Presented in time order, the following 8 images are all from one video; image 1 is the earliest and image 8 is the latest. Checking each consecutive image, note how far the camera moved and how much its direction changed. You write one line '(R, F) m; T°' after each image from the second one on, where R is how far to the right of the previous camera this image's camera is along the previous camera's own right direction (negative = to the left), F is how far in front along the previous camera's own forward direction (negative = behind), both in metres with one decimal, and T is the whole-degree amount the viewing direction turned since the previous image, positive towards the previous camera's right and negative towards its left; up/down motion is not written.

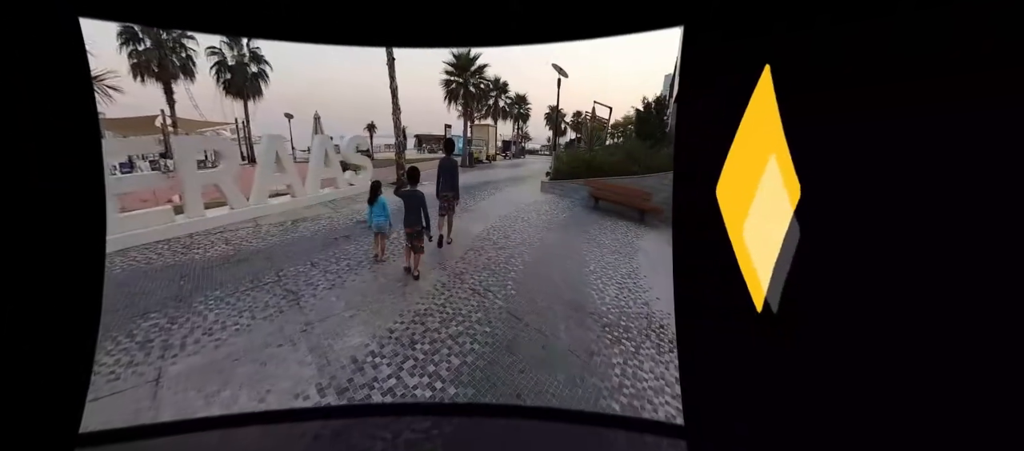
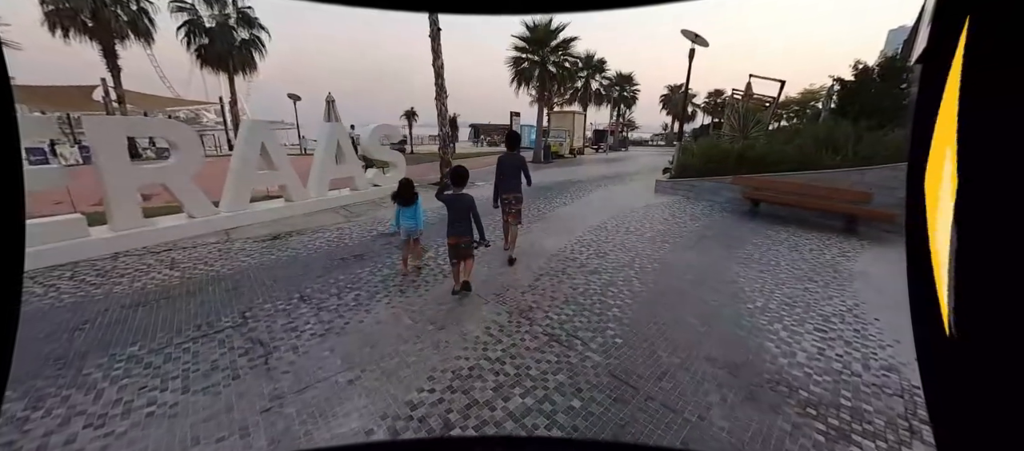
(-0.6, +1.6) m; -3°
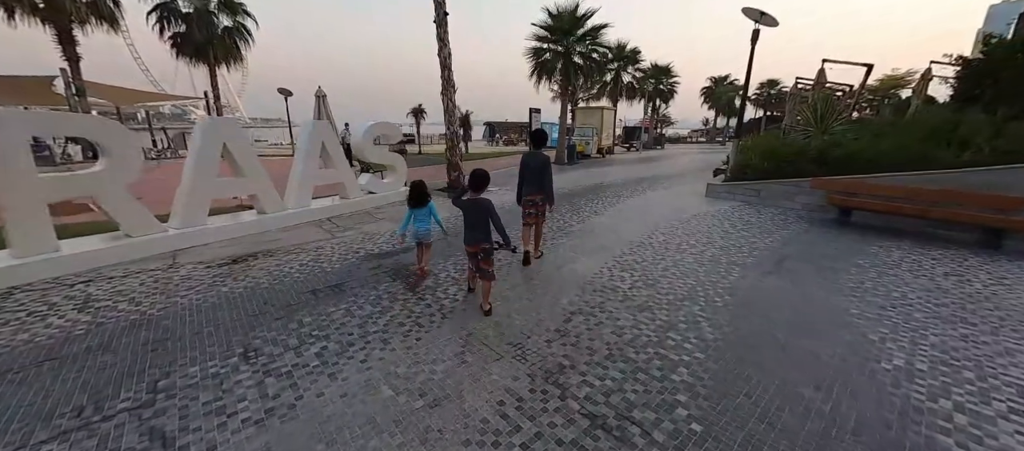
(-0.1, +0.8) m; 0°
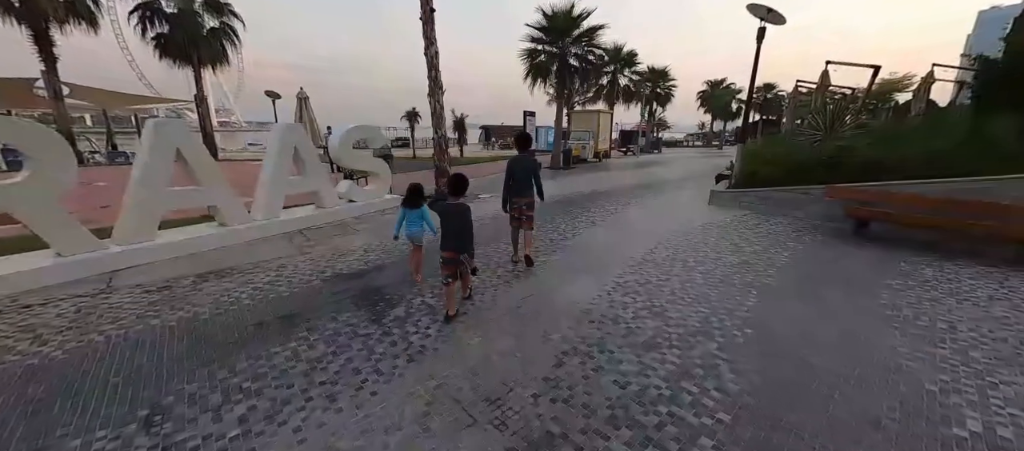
(+0.1, +0.5) m; 0°
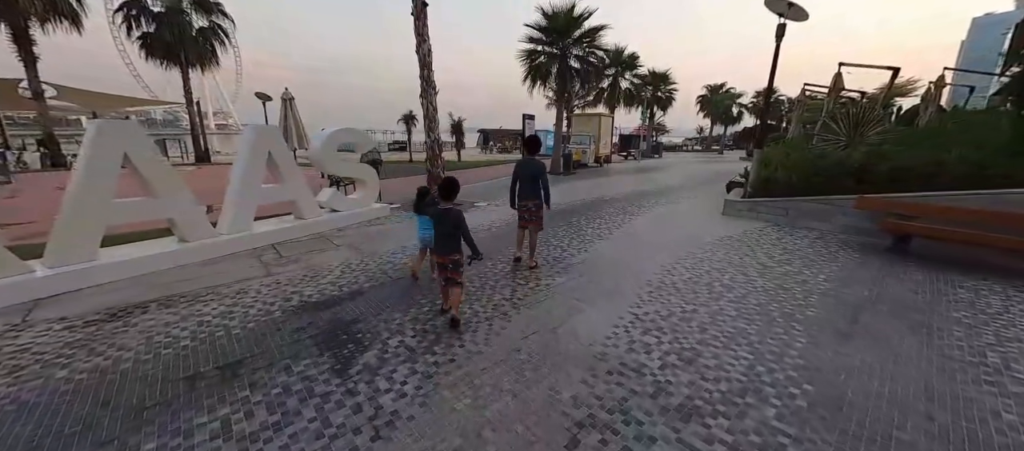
(0.0, +0.6) m; 0°
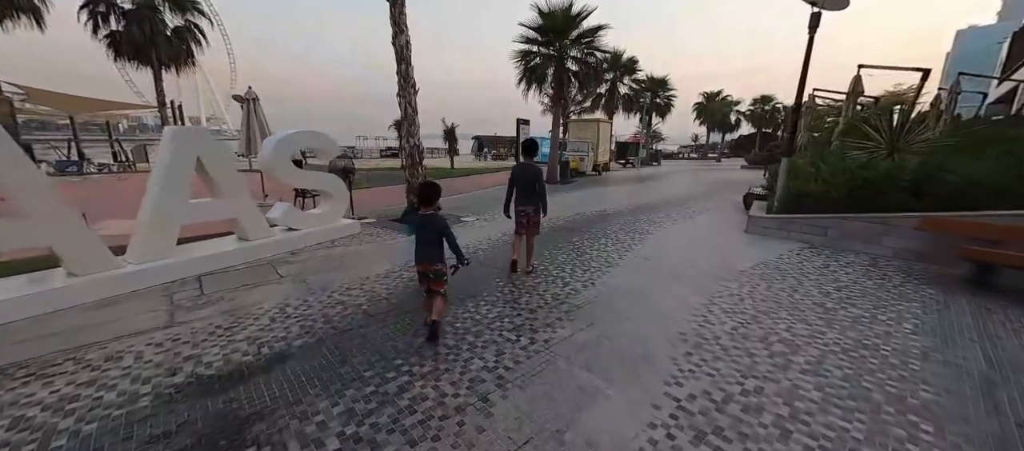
(+0.1, +0.9) m; +1°
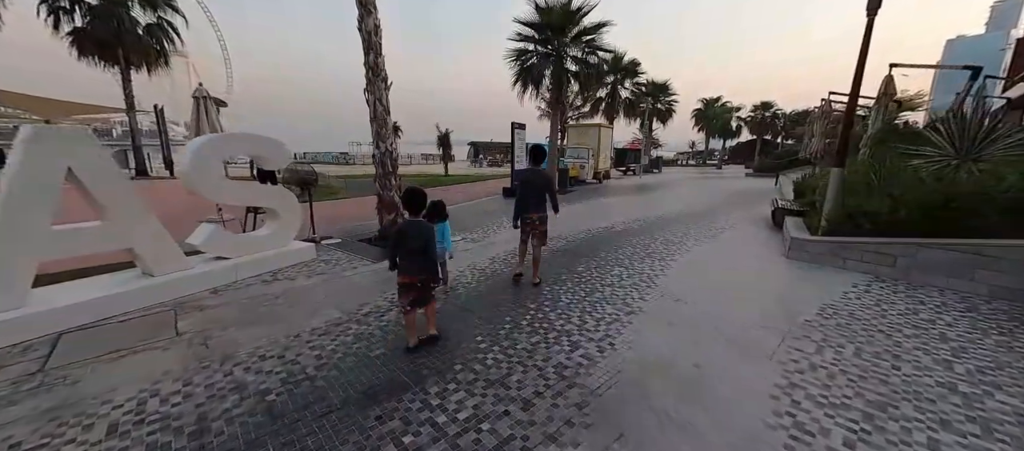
(+0.1, +1.1) m; +1°
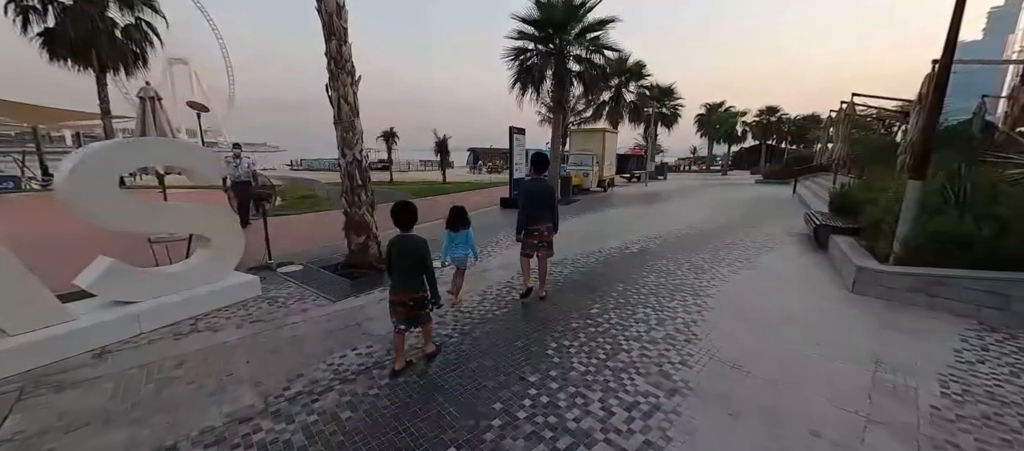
(+0.1, +1.0) m; 0°
